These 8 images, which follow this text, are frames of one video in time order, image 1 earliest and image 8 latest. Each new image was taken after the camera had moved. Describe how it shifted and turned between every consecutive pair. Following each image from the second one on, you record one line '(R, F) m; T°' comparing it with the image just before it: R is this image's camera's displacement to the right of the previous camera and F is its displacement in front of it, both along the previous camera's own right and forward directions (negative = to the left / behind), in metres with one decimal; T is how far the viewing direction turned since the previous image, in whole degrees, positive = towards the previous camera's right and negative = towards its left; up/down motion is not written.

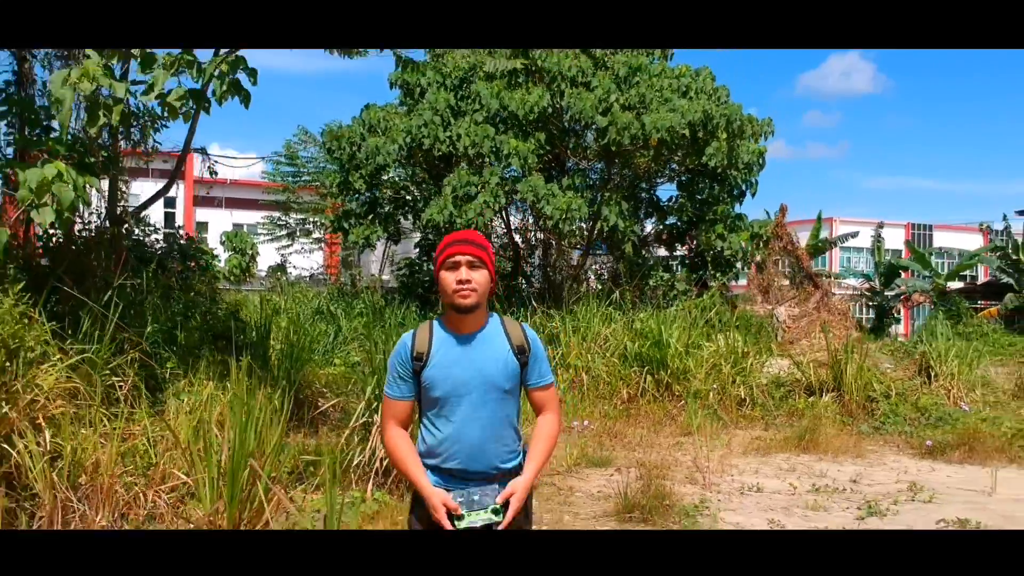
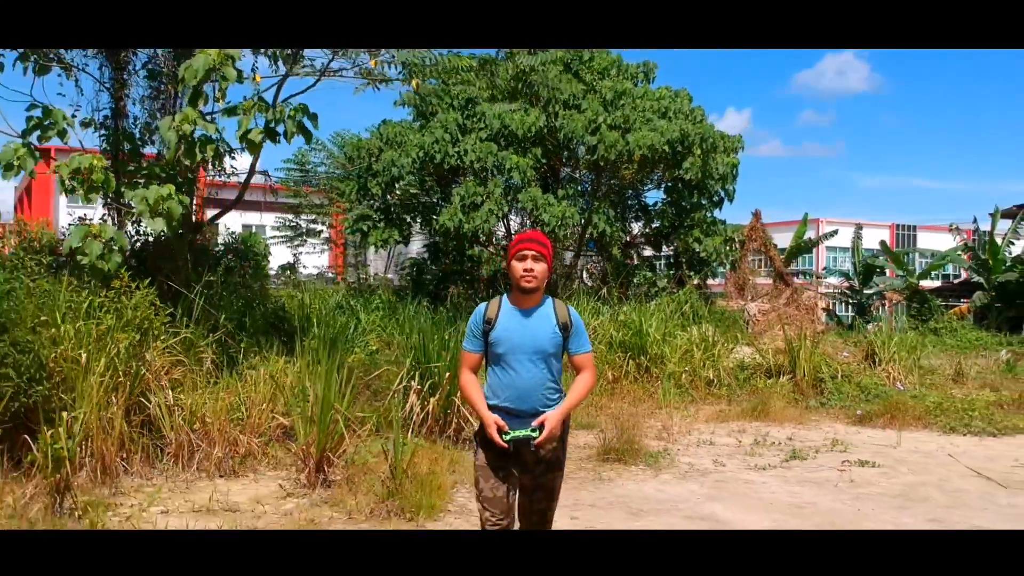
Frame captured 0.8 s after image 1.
(-0.1, -1.6) m; 0°
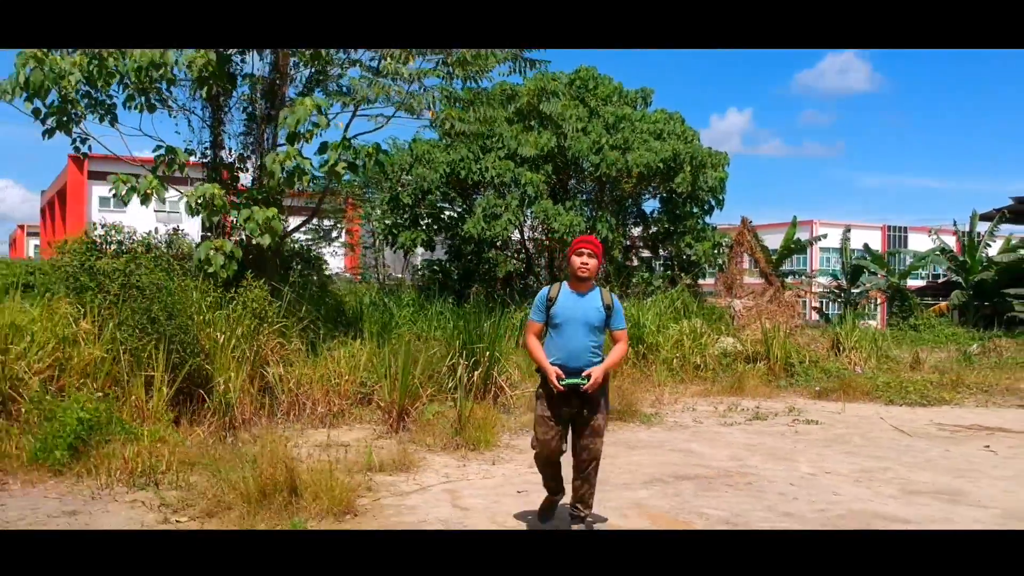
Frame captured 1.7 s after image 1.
(-0.3, -2.0) m; 0°
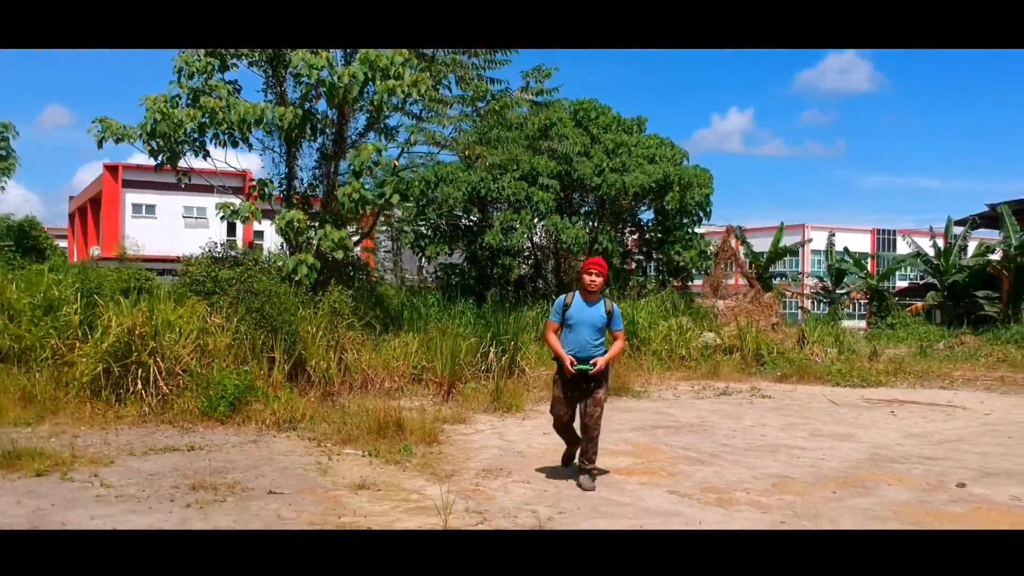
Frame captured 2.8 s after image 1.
(-0.3, -2.5) m; 0°
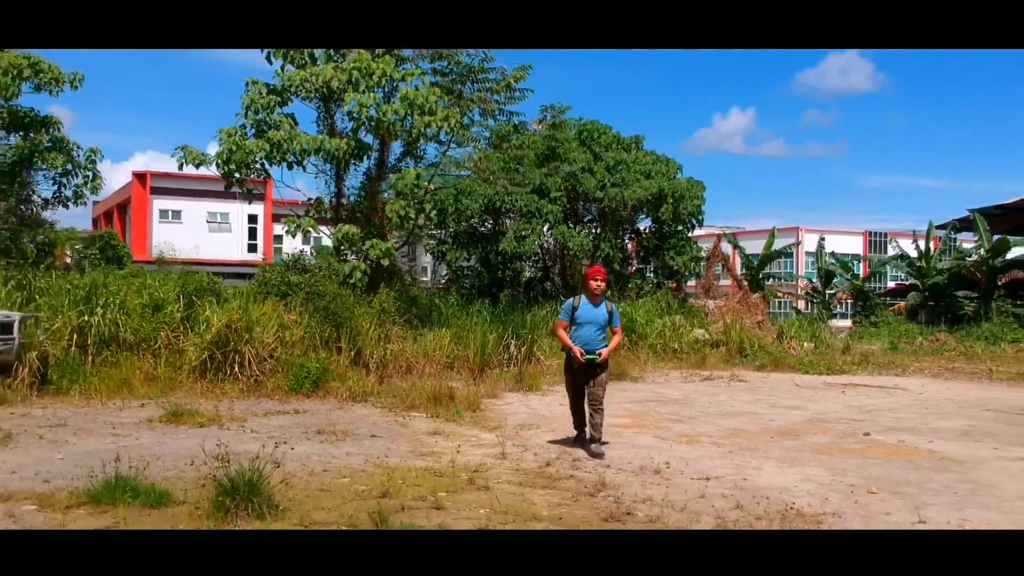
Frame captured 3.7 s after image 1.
(-0.3, -2.2) m; 0°
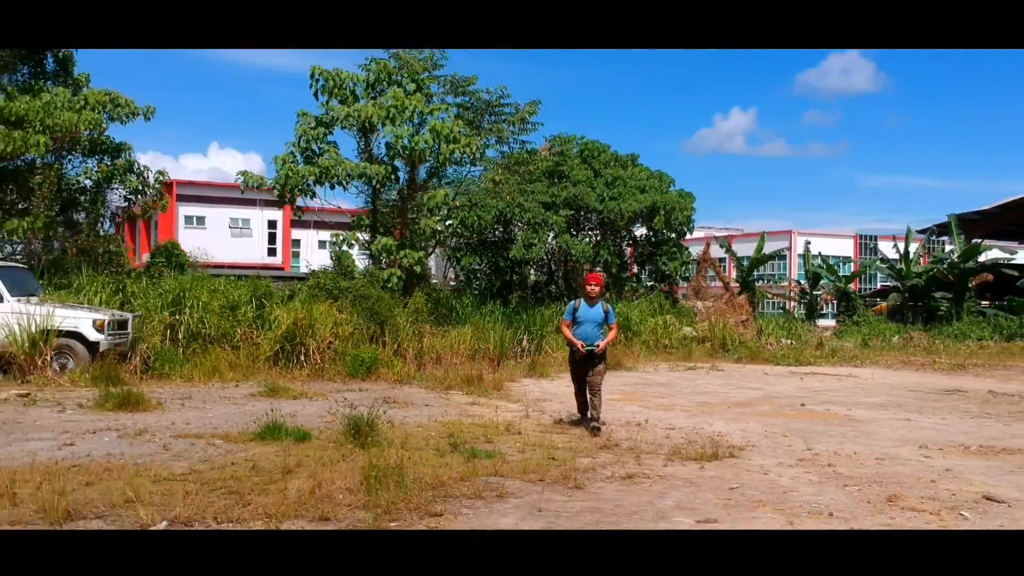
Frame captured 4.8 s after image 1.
(-0.2, -2.4) m; 0°
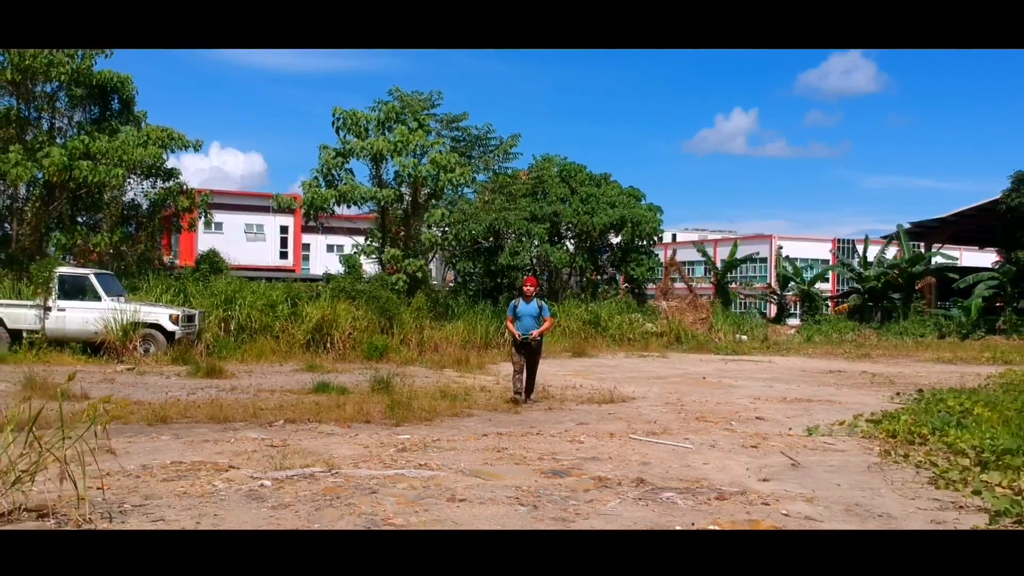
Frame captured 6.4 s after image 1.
(+0.4, -3.6) m; 0°
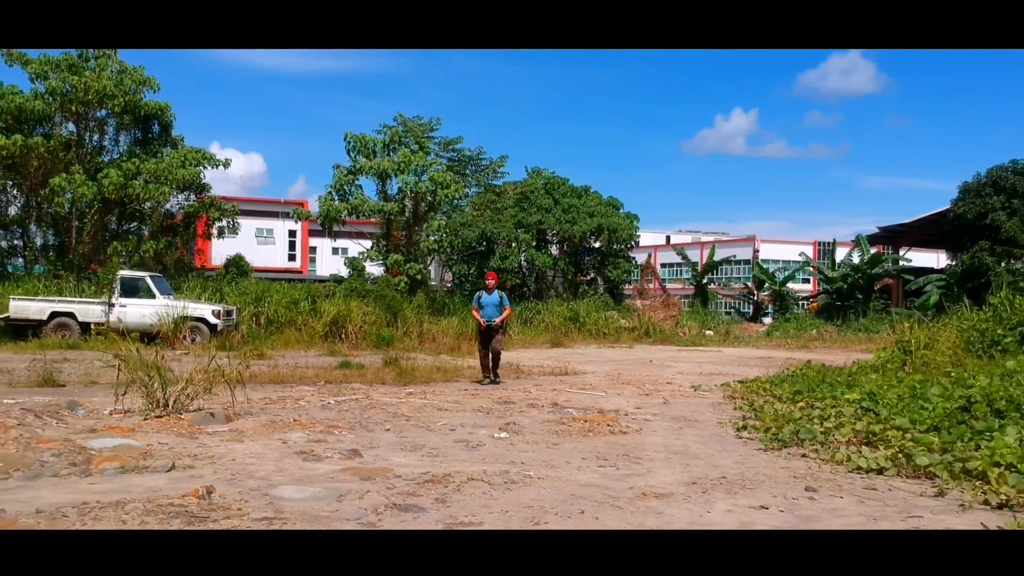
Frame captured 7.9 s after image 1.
(+0.4, -3.2) m; 0°
